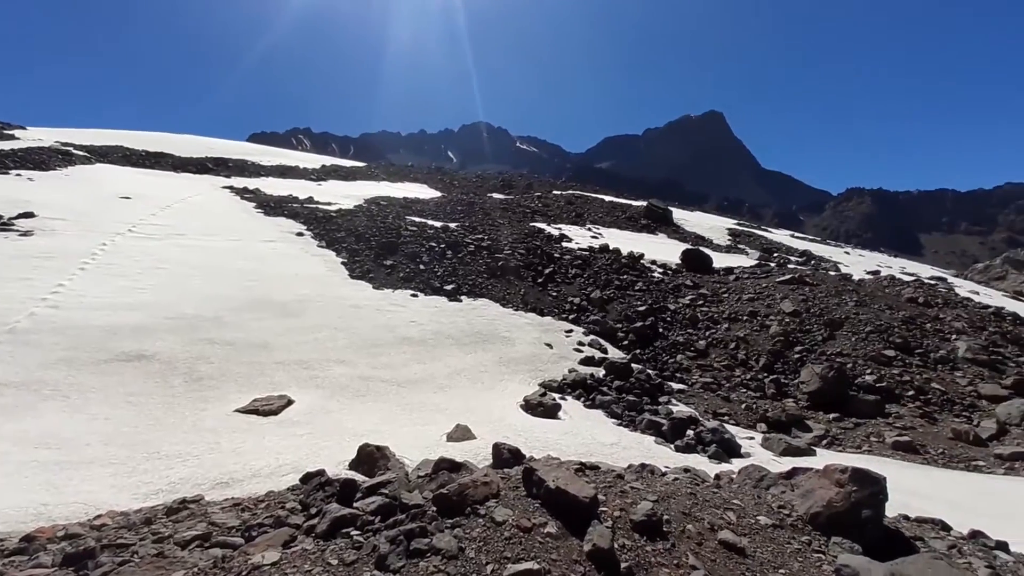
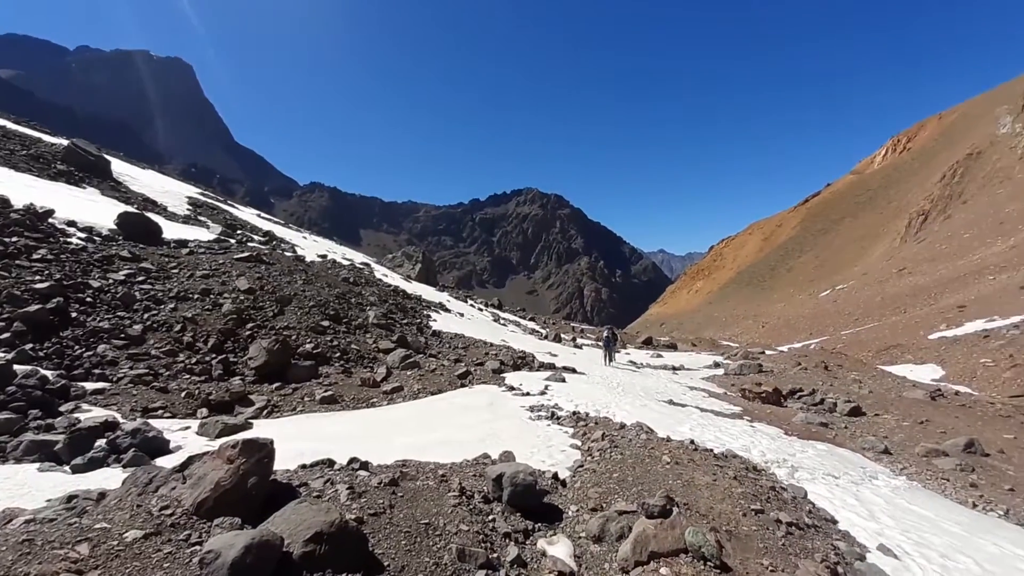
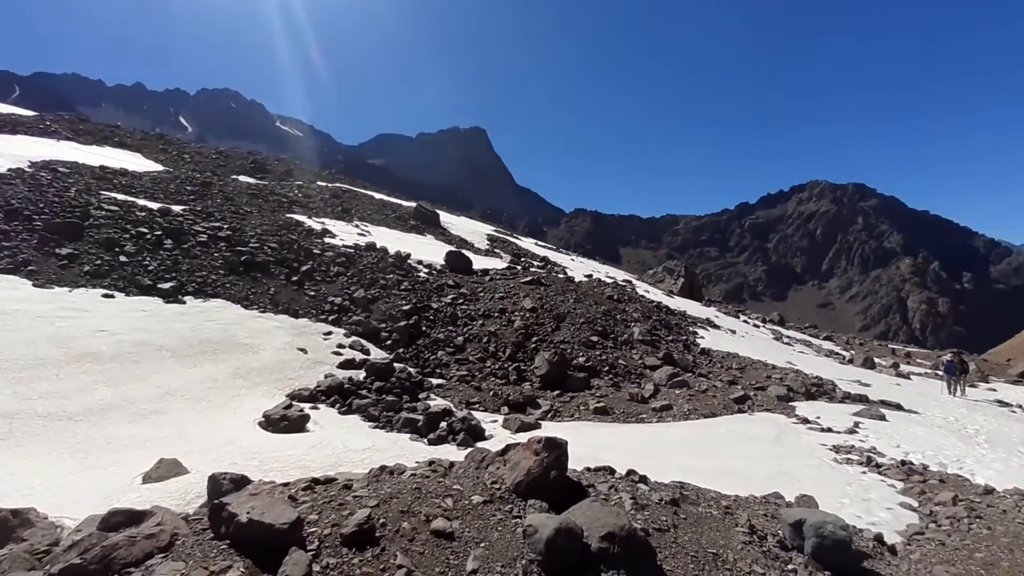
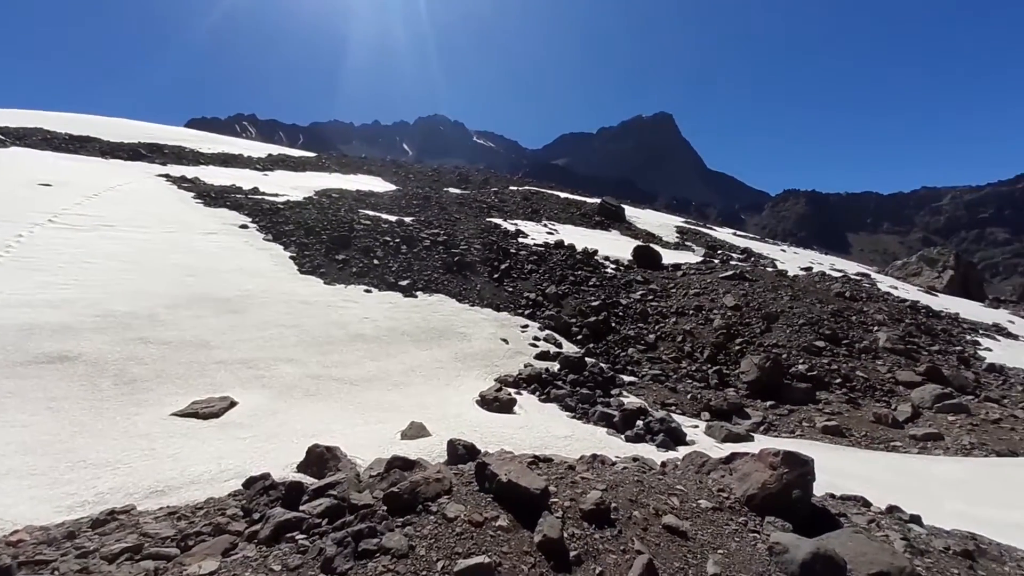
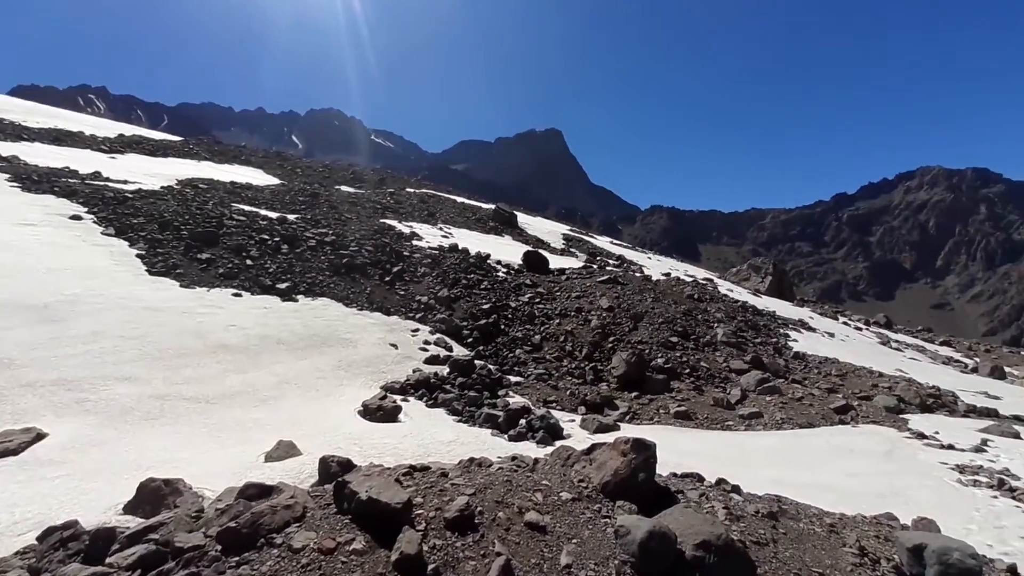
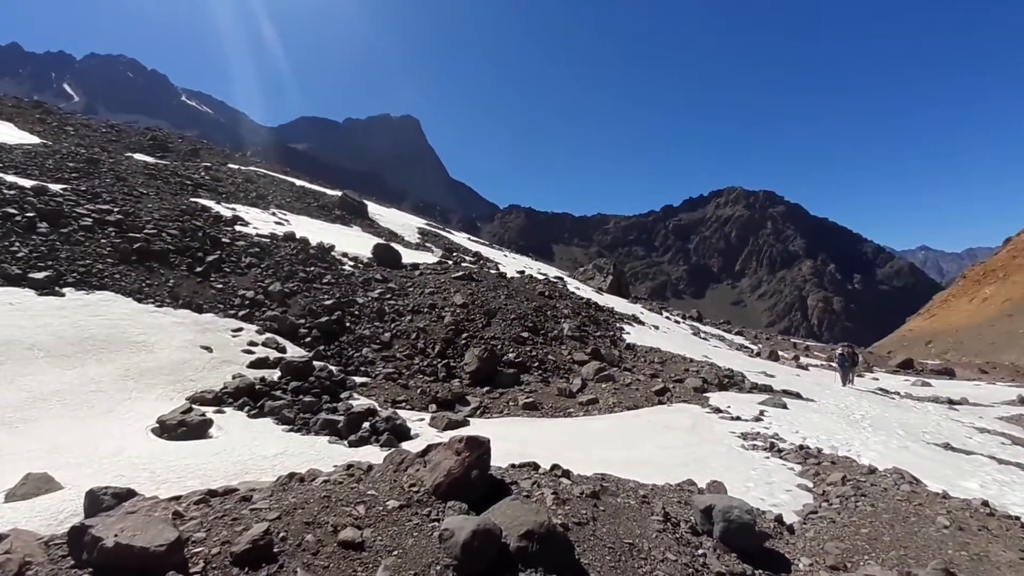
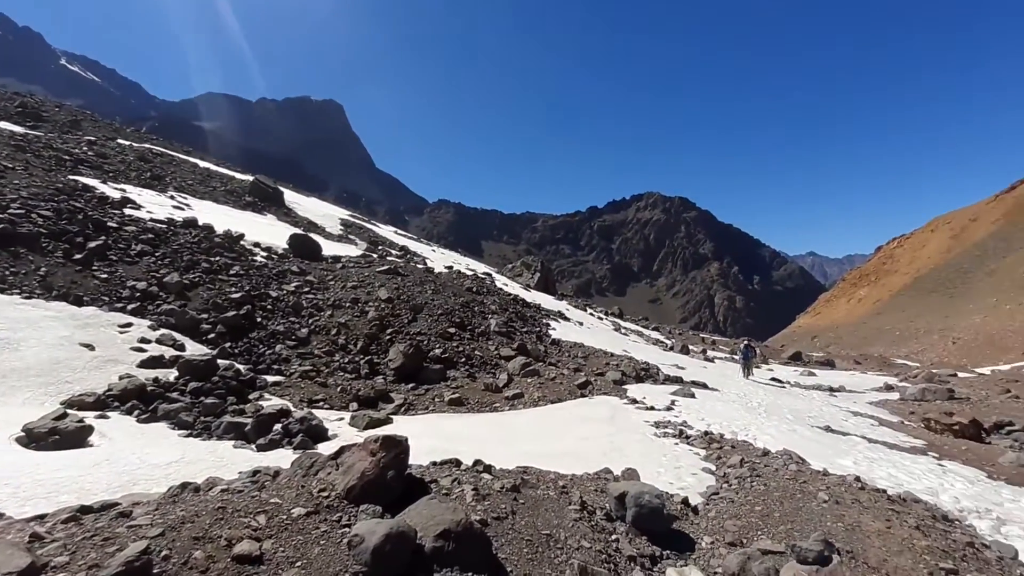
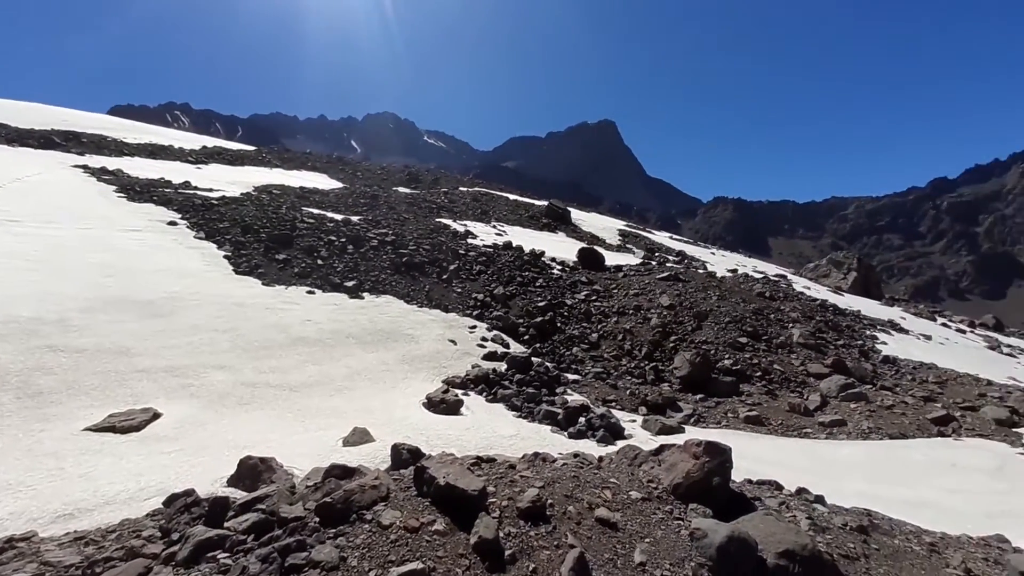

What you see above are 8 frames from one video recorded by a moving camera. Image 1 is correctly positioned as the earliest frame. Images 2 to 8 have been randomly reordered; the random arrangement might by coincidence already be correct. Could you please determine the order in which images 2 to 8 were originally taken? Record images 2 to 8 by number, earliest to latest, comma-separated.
4, 8, 5, 3, 6, 7, 2
